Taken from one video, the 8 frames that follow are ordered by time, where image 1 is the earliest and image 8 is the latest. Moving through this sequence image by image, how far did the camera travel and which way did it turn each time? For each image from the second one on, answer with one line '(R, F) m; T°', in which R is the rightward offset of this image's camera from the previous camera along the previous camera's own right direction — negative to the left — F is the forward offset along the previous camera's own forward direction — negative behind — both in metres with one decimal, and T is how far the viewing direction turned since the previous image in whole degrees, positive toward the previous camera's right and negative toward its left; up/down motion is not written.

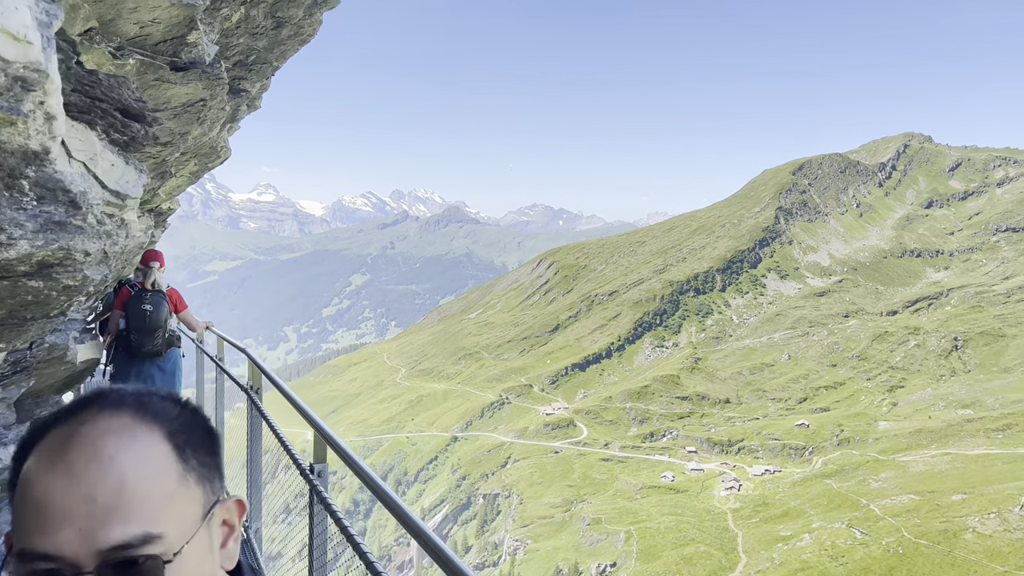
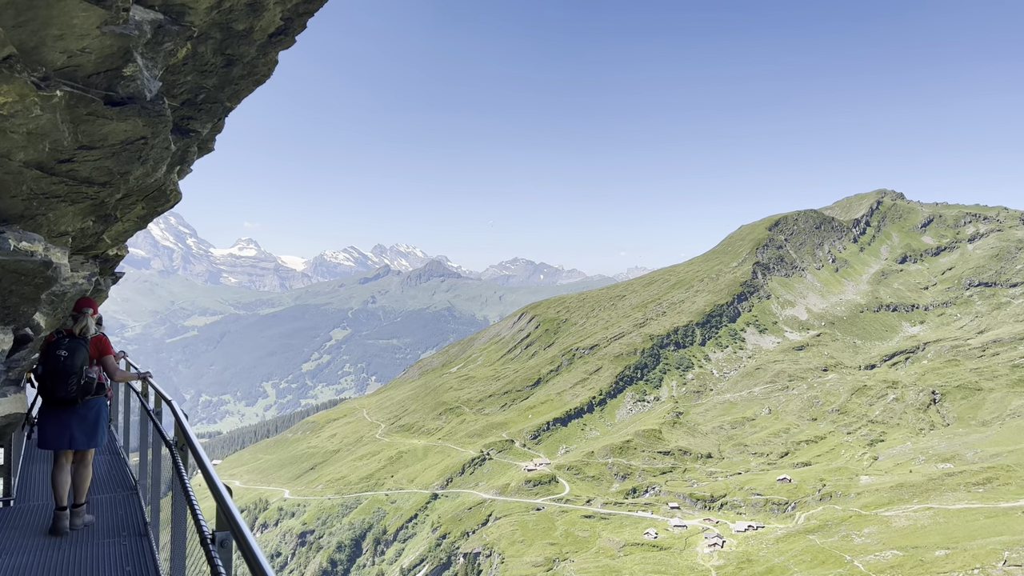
(+1.8, +3.8) m; +1°
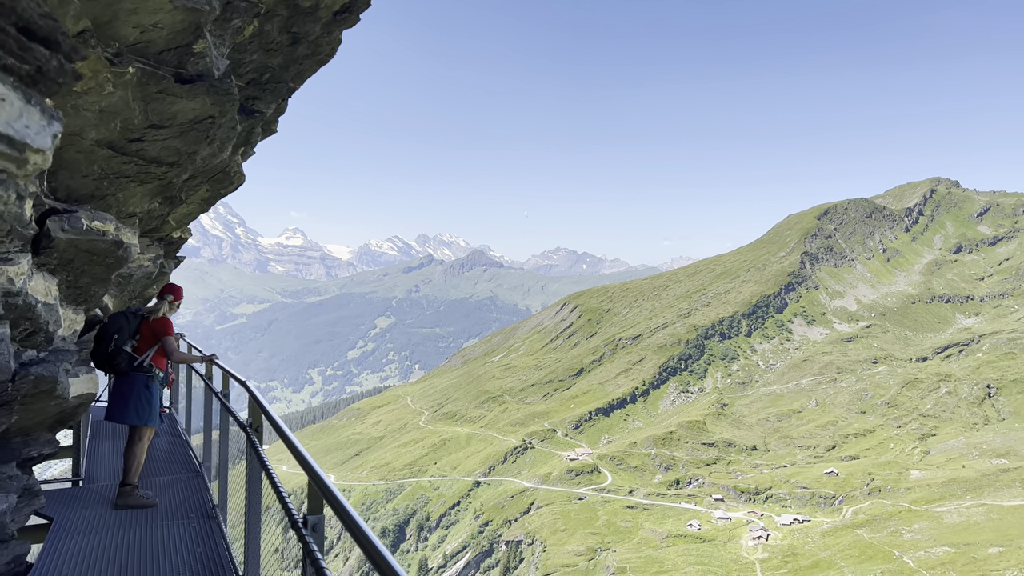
(-2.2, +1.9) m; -3°
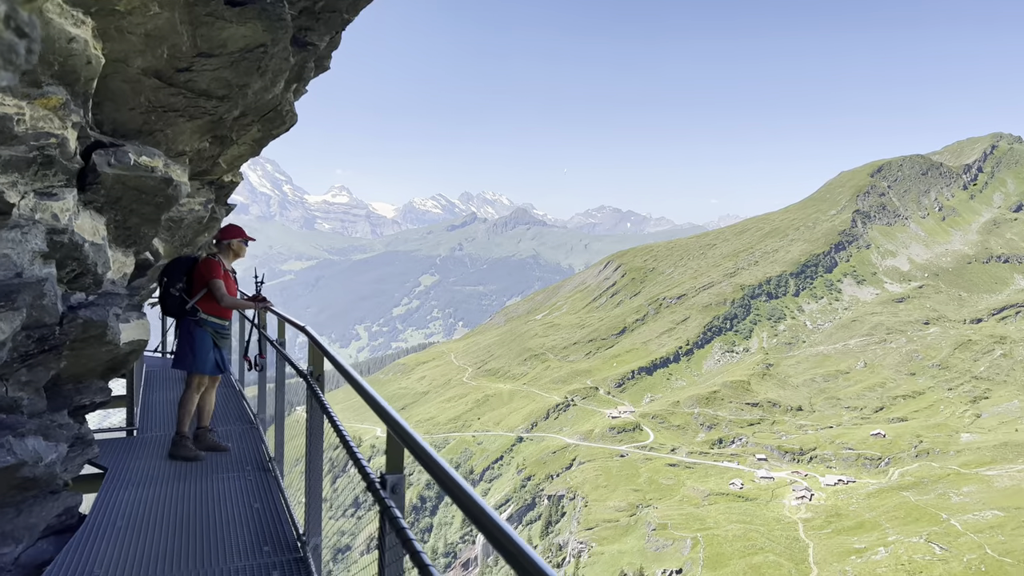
(-2.1, +4.7) m; -3°
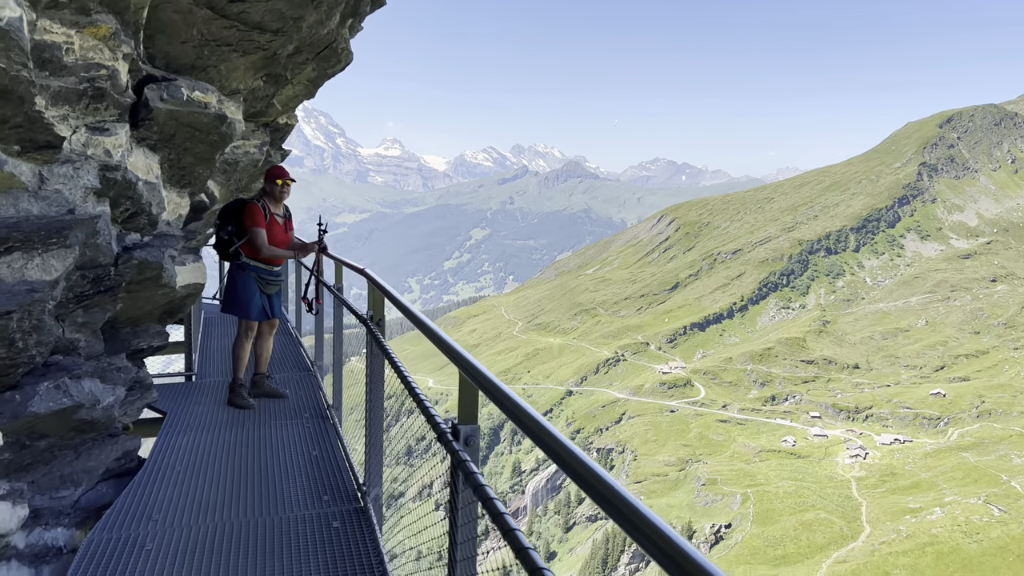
(-1.0, +3.0) m; -4°
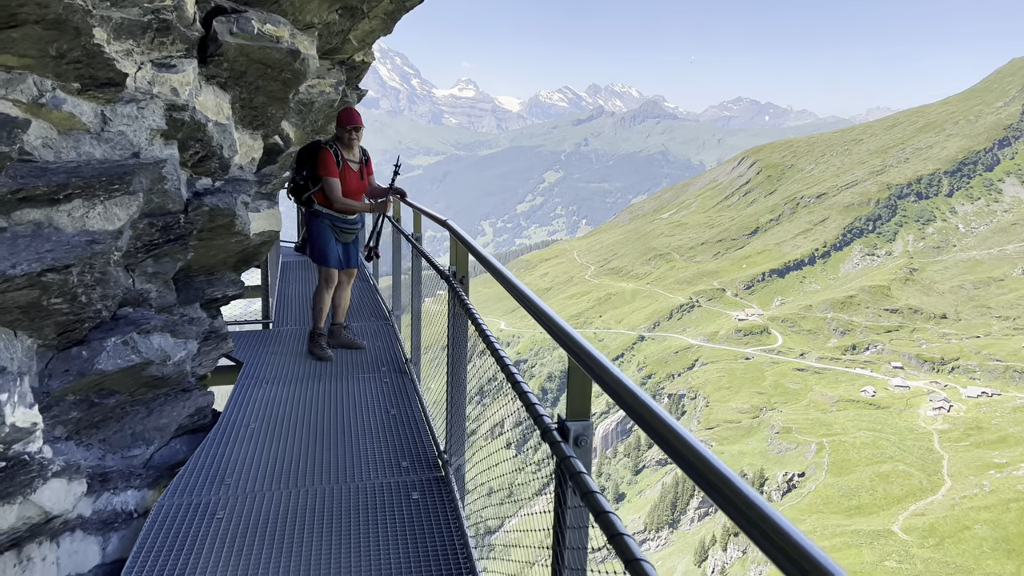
(-1.2, +4.3) m; -5°
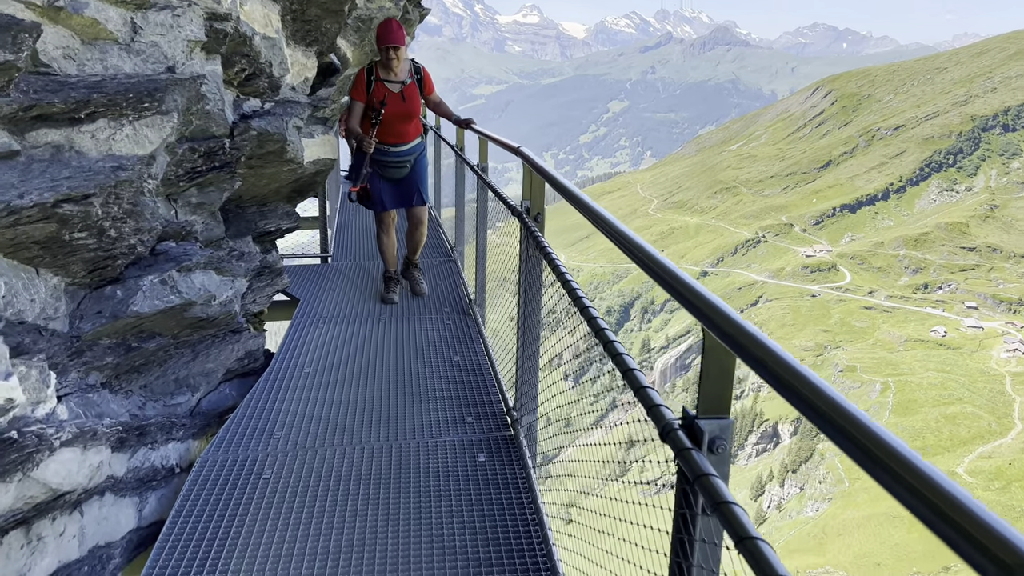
(-0.9, +4.9) m; -4°
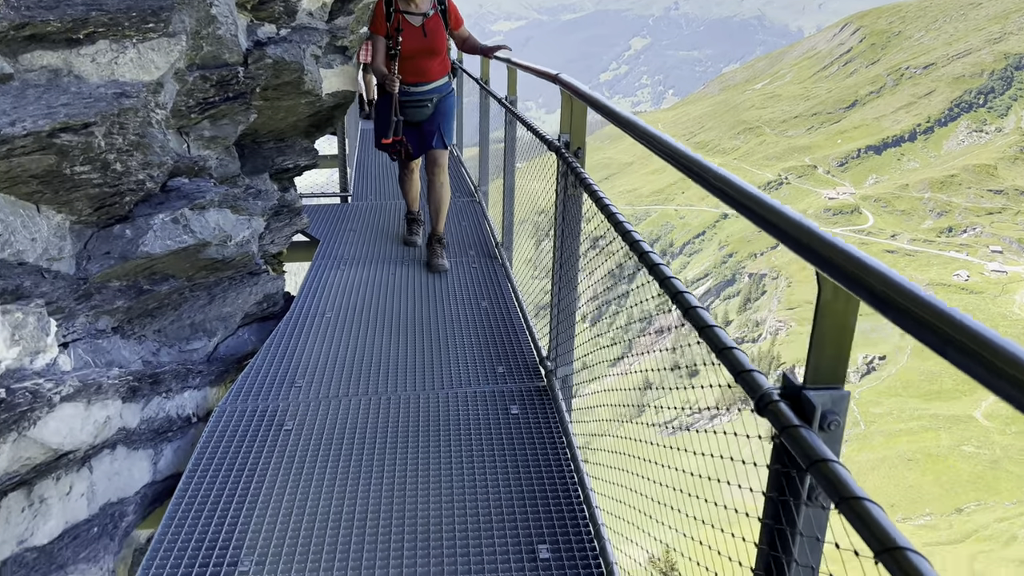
(-0.7, +2.4) m; -1°
